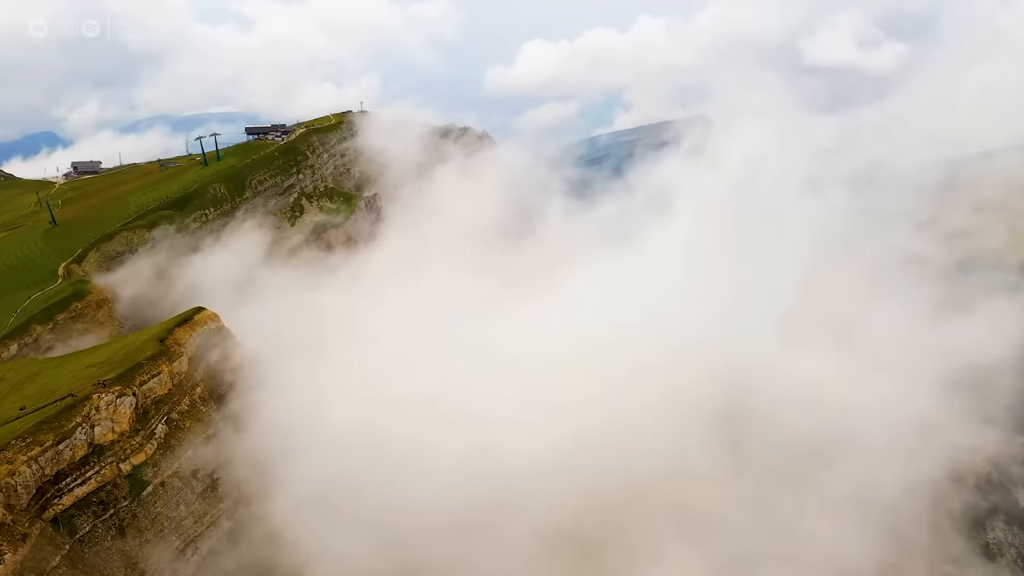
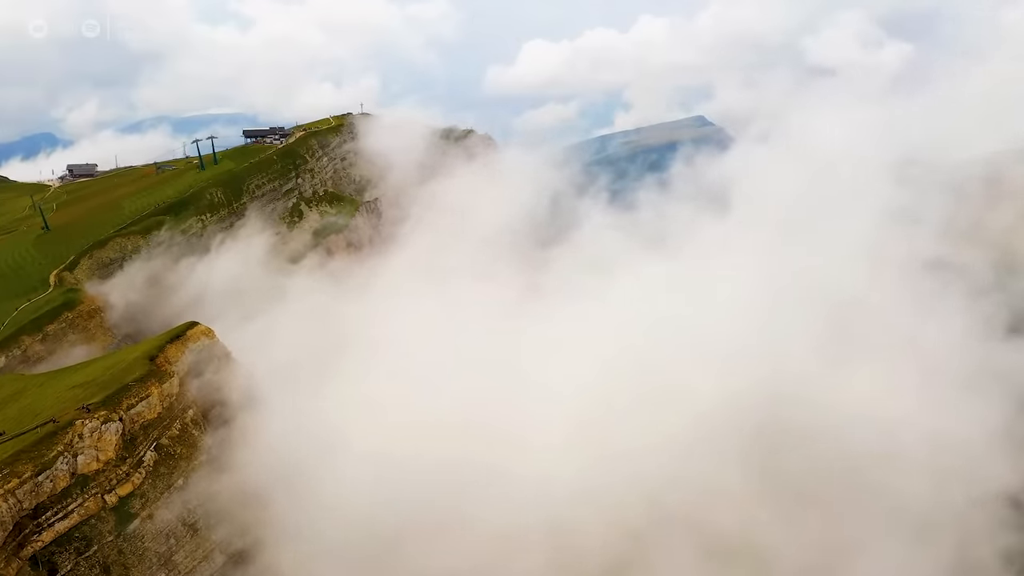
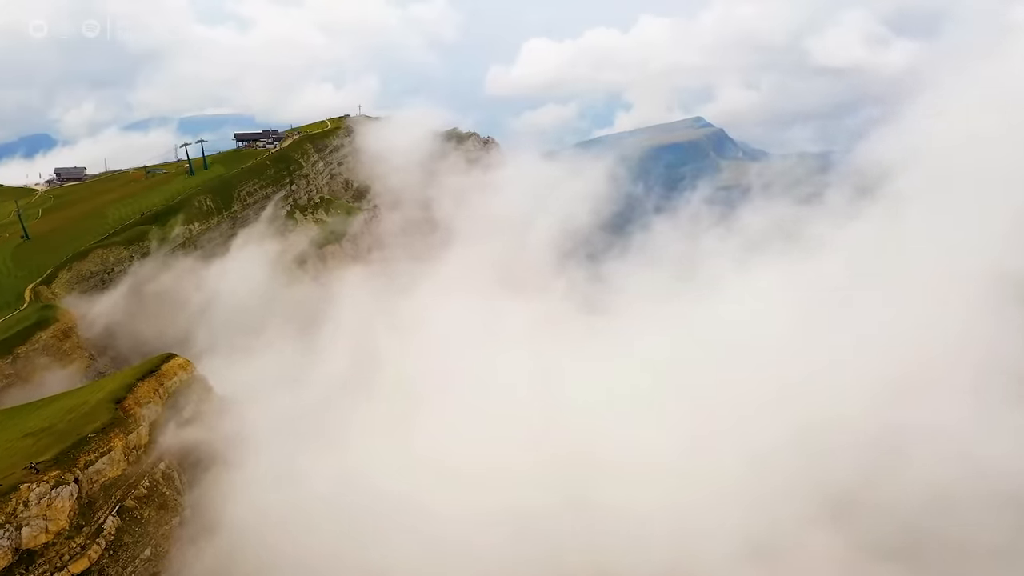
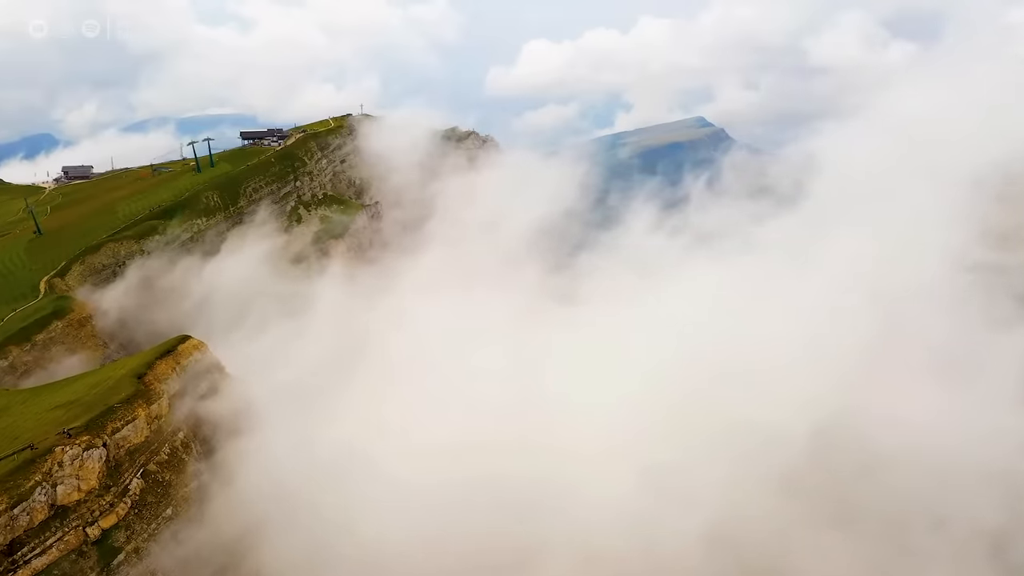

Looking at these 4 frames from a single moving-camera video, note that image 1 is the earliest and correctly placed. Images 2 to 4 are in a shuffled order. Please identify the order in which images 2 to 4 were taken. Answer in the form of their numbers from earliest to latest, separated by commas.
2, 4, 3
